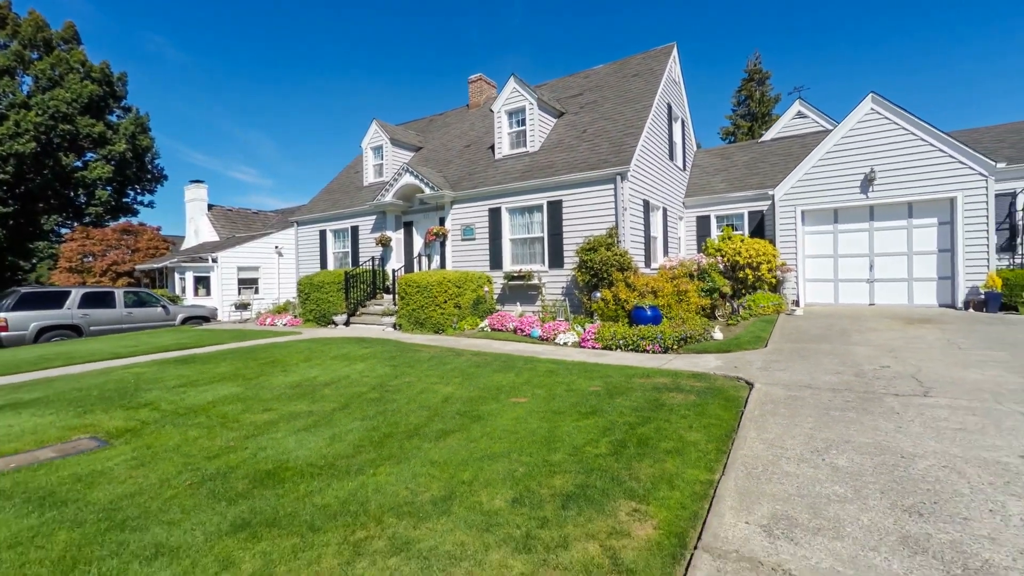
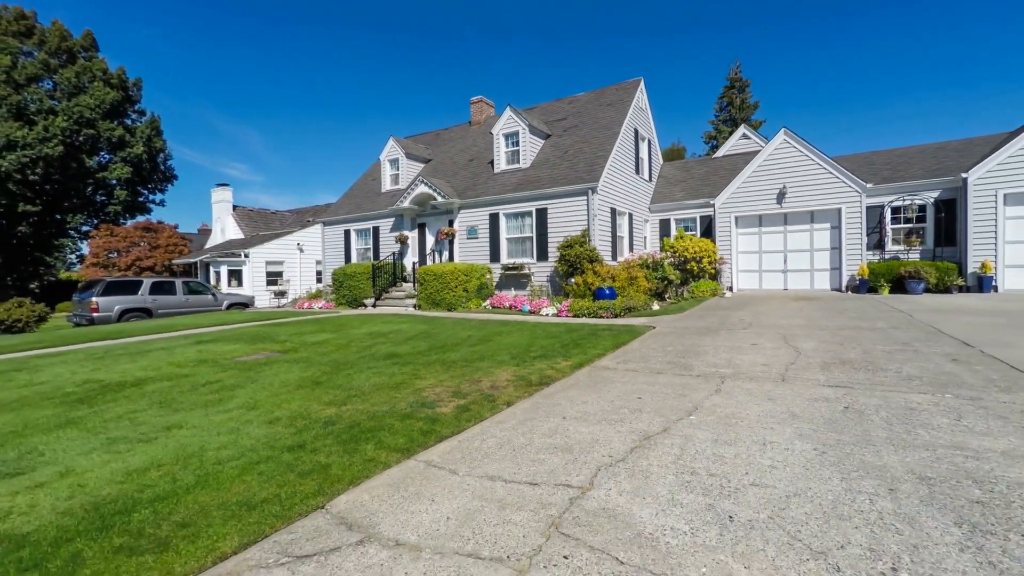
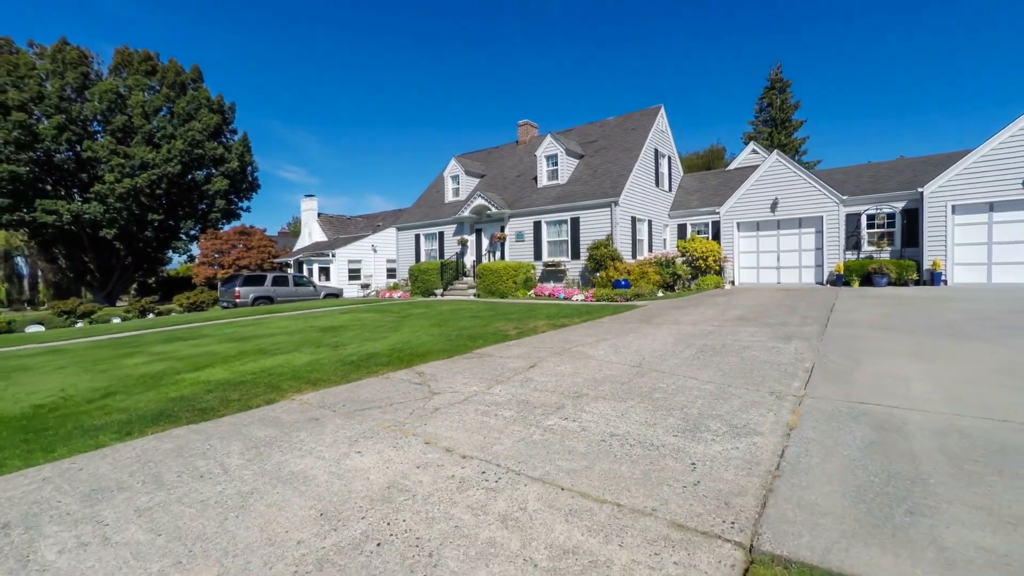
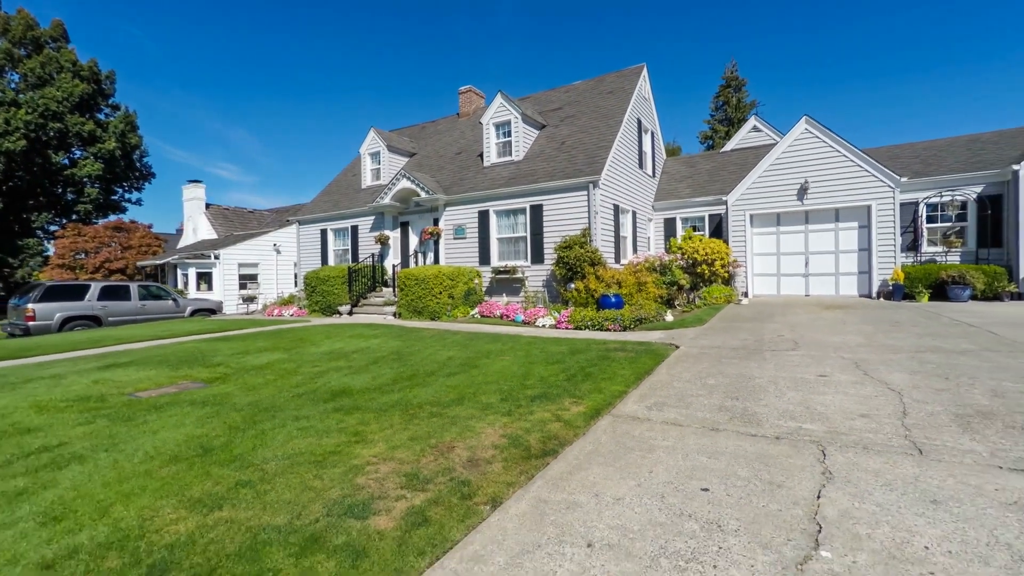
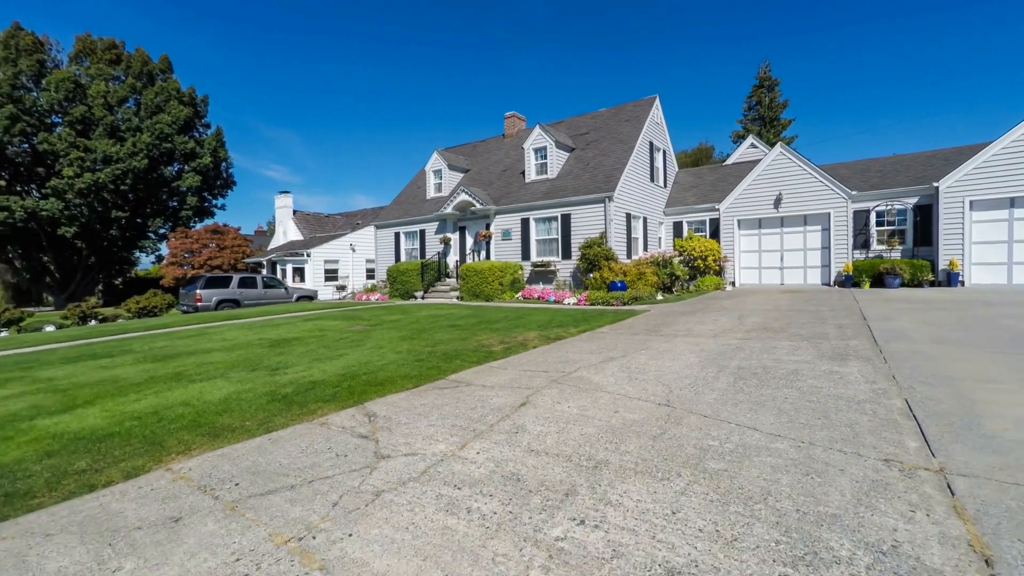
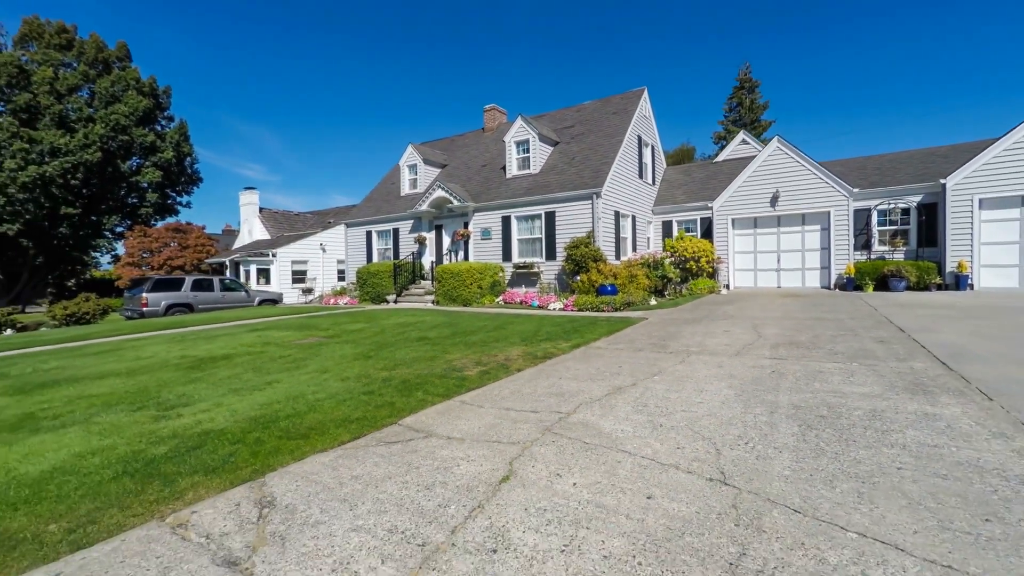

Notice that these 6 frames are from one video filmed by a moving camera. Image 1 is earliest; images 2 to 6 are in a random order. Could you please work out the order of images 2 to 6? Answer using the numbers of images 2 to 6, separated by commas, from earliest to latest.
4, 2, 6, 5, 3
